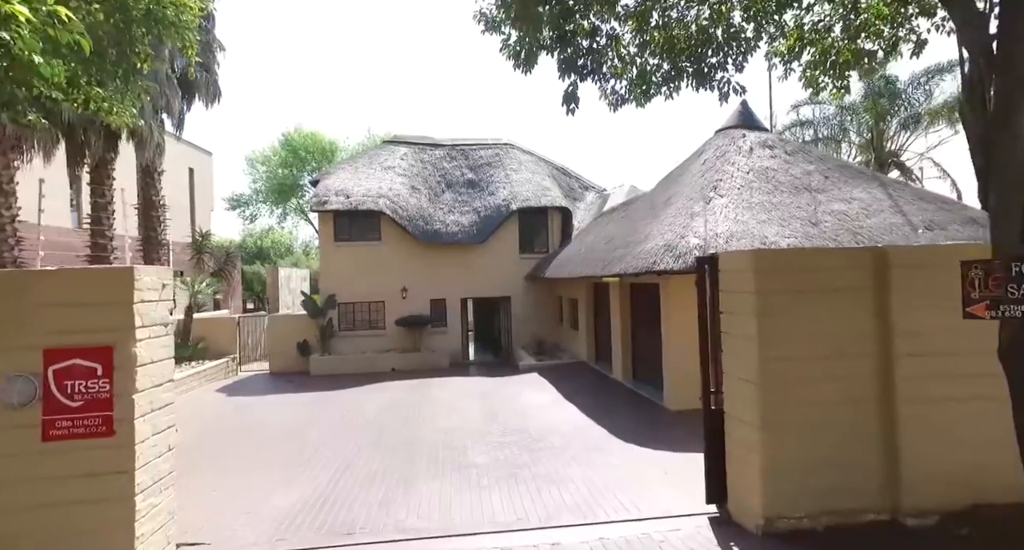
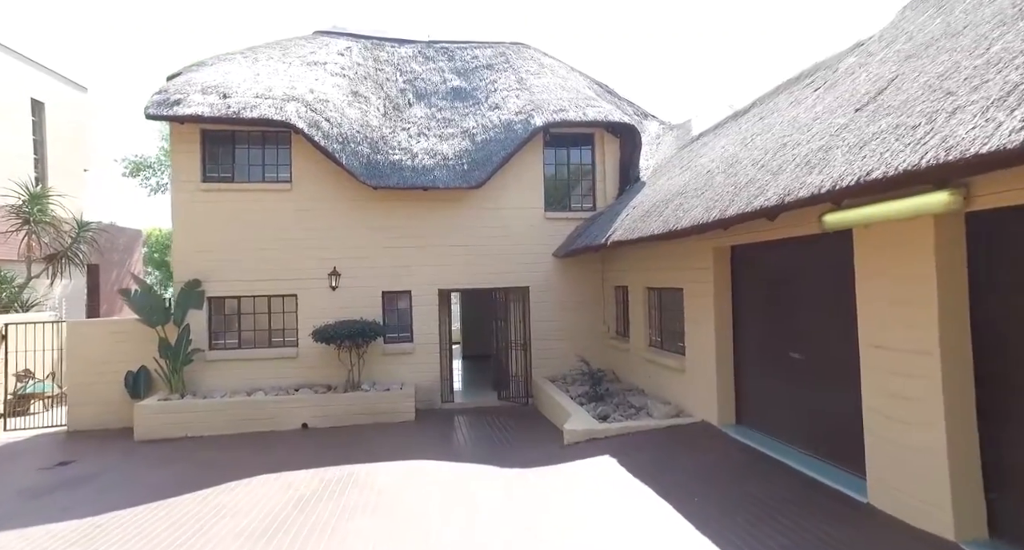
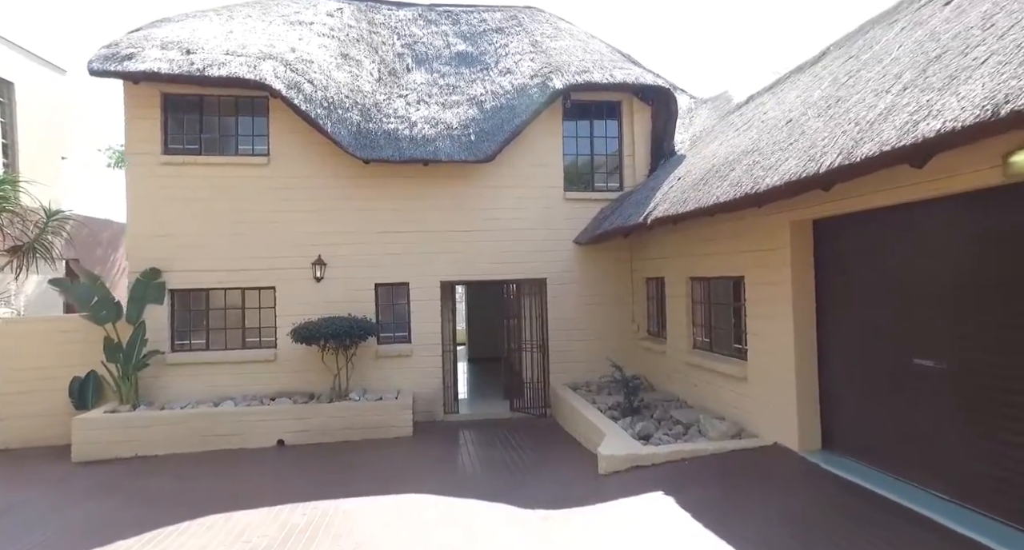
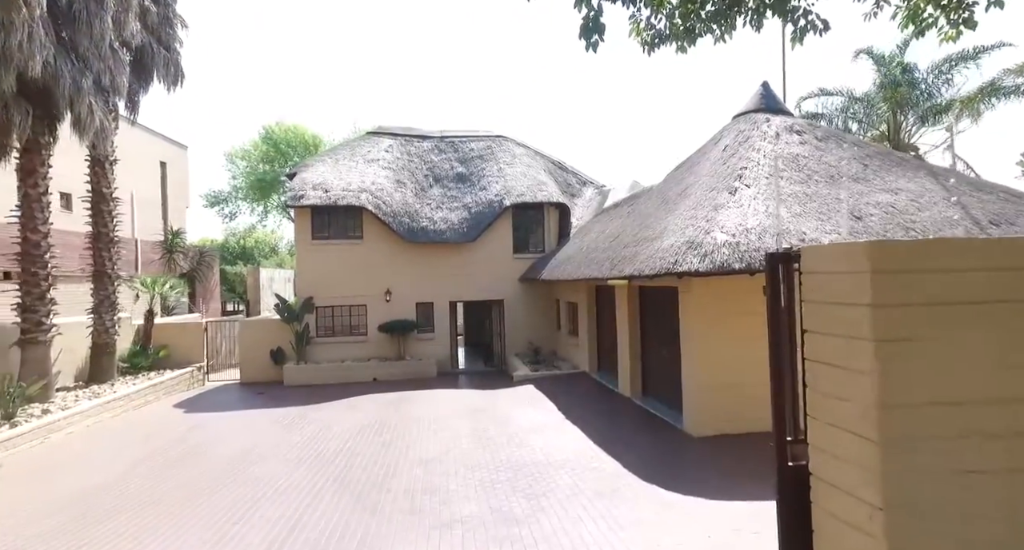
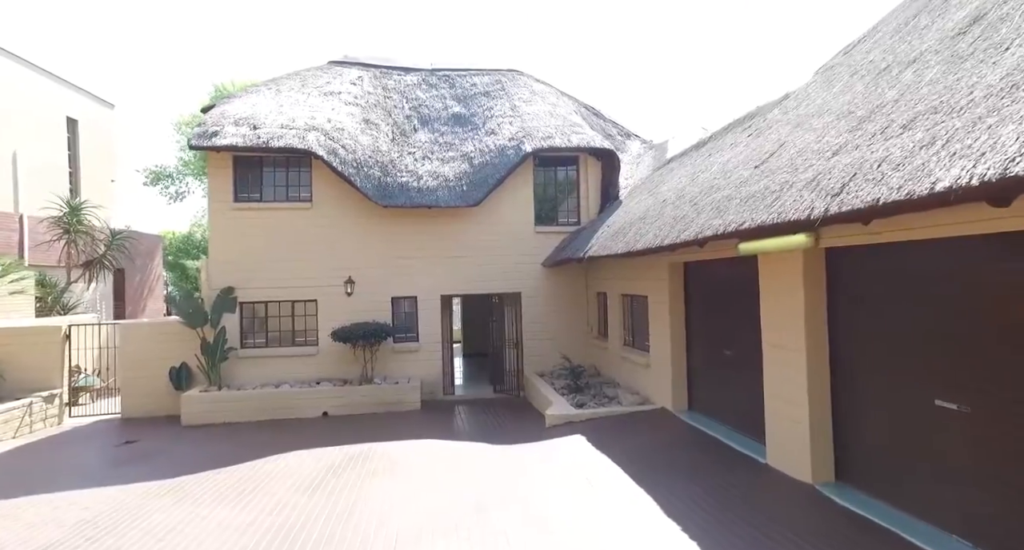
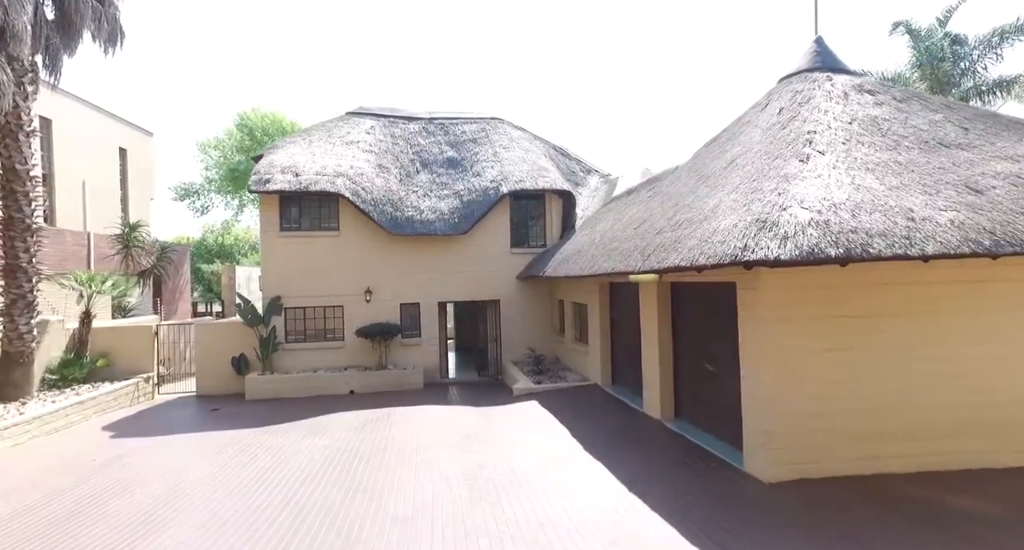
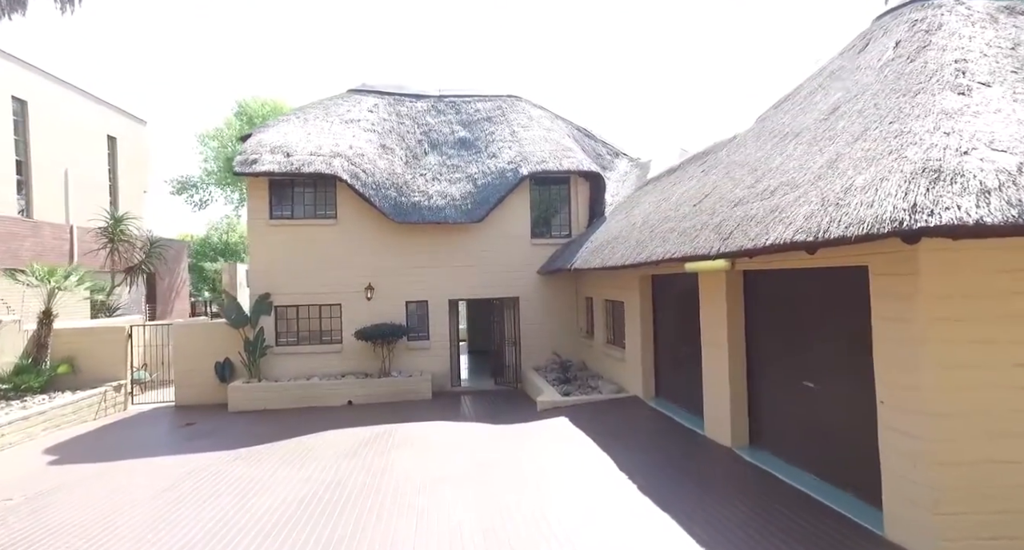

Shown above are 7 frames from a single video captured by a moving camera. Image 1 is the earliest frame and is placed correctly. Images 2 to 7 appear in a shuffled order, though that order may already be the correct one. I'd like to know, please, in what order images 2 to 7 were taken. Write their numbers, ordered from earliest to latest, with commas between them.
4, 6, 7, 5, 2, 3
